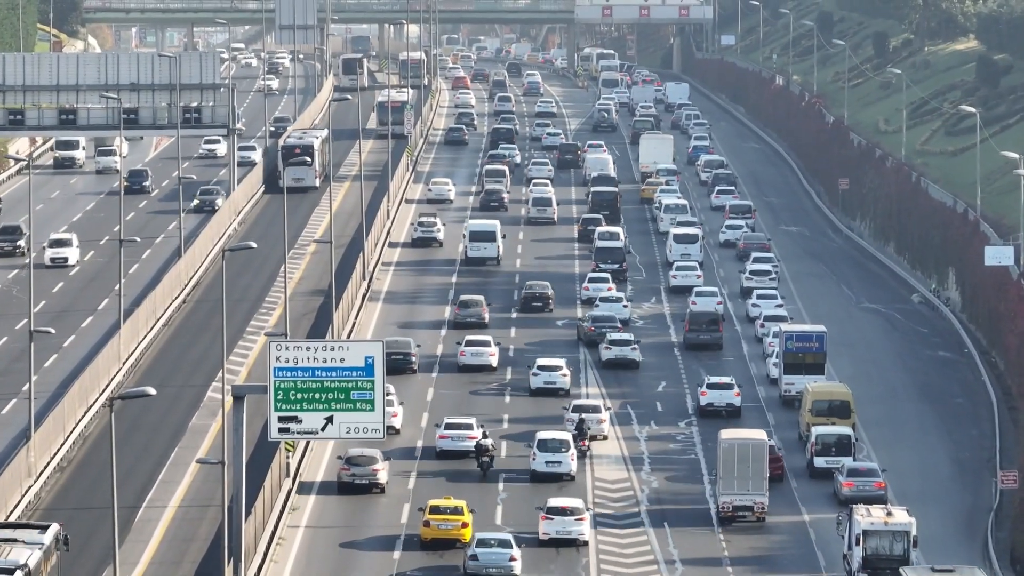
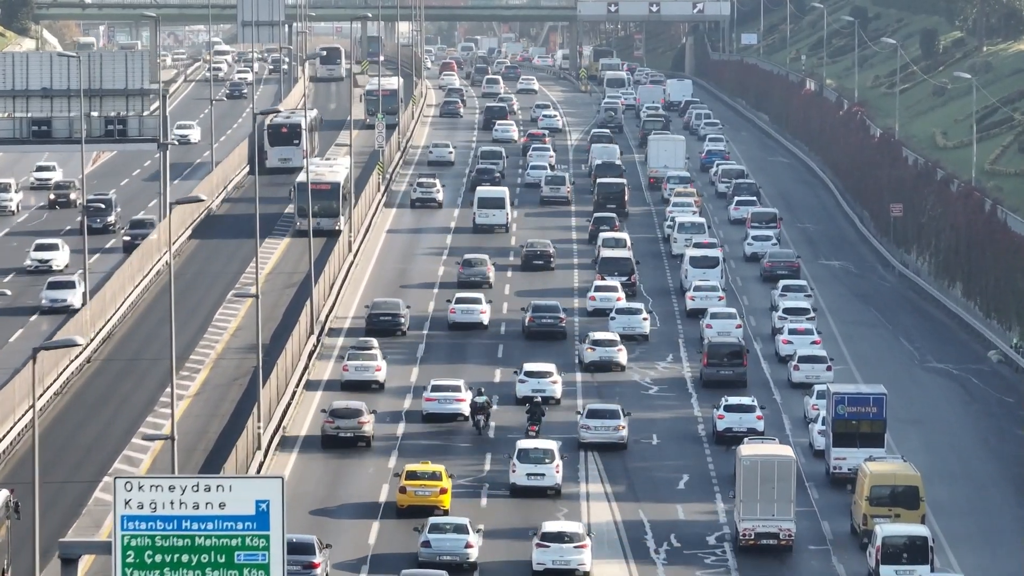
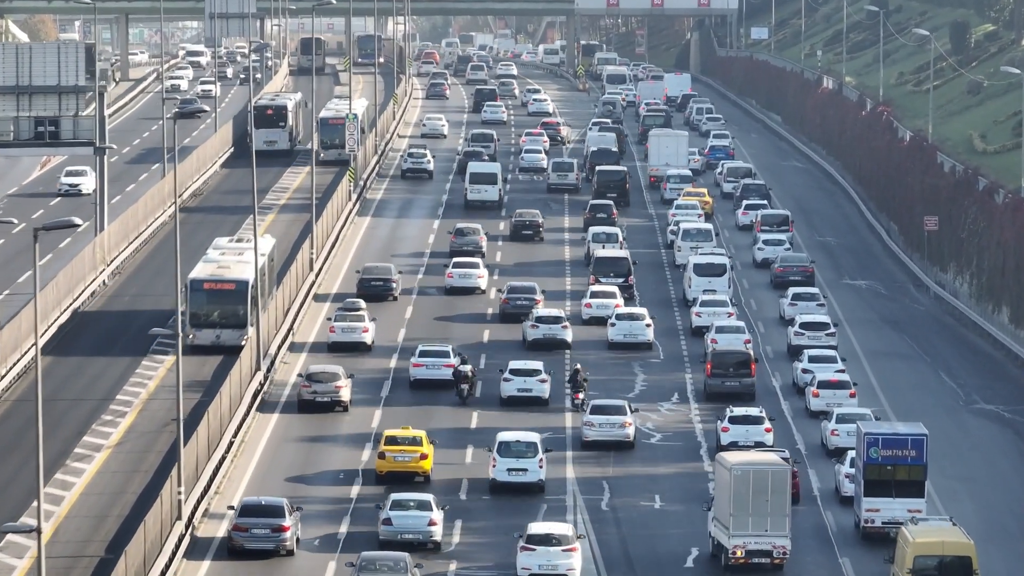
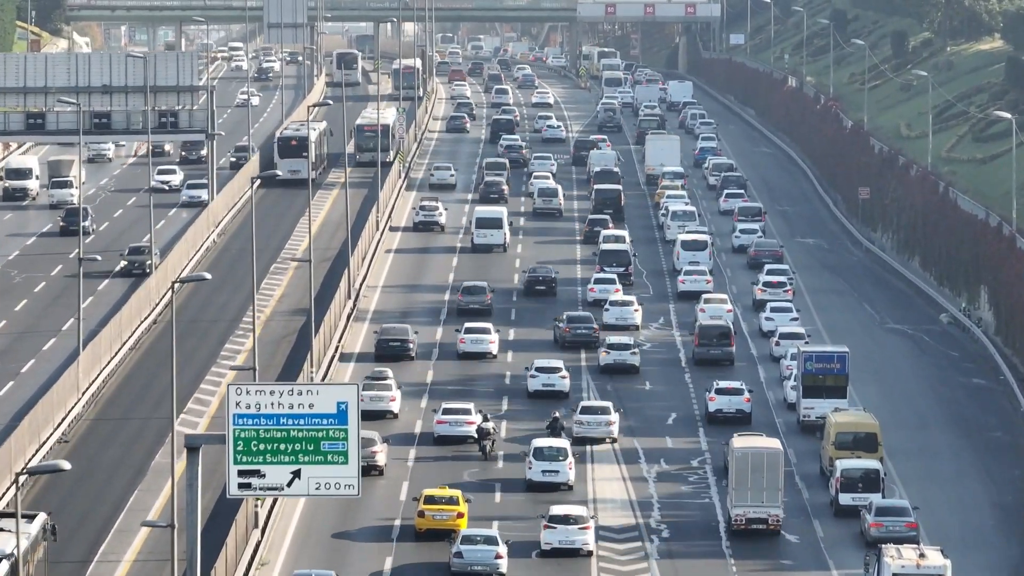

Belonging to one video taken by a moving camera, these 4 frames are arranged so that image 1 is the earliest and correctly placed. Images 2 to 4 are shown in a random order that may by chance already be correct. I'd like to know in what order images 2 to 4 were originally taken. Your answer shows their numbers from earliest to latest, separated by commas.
4, 2, 3
